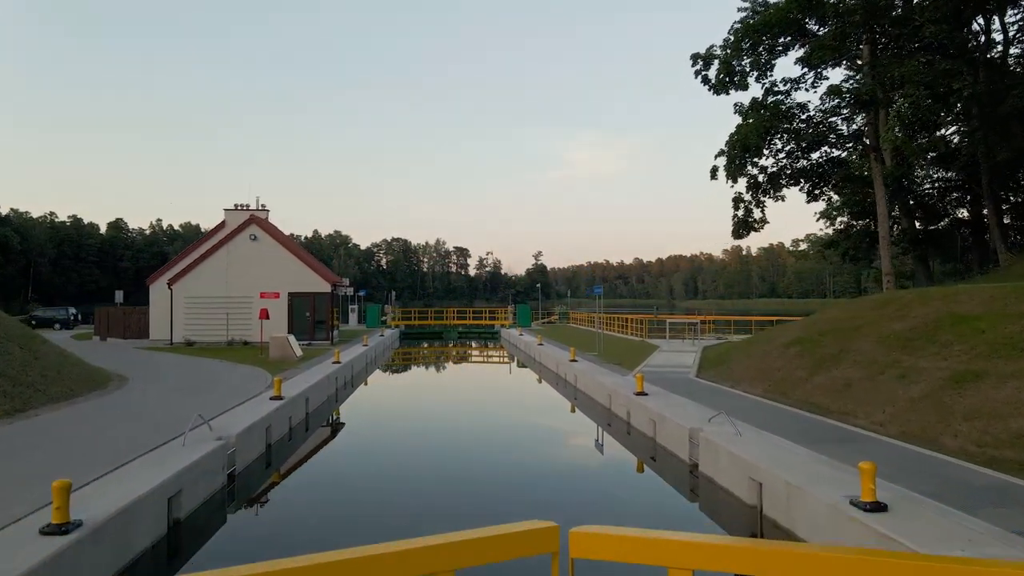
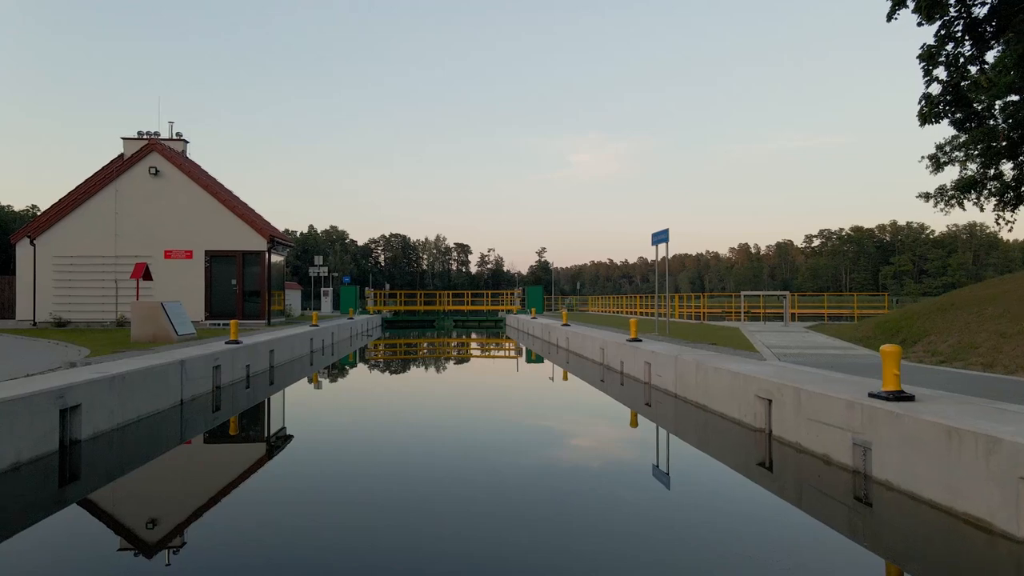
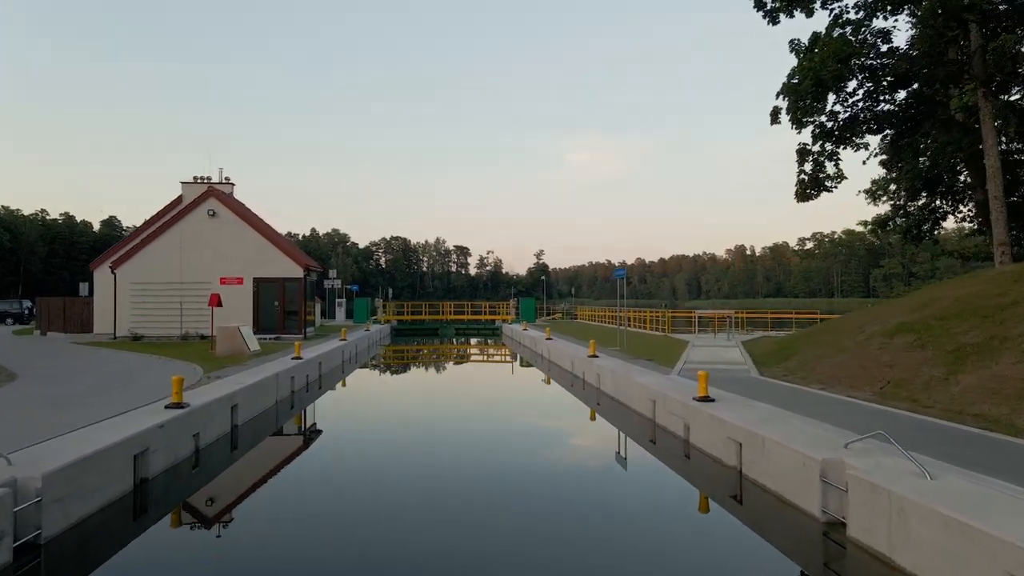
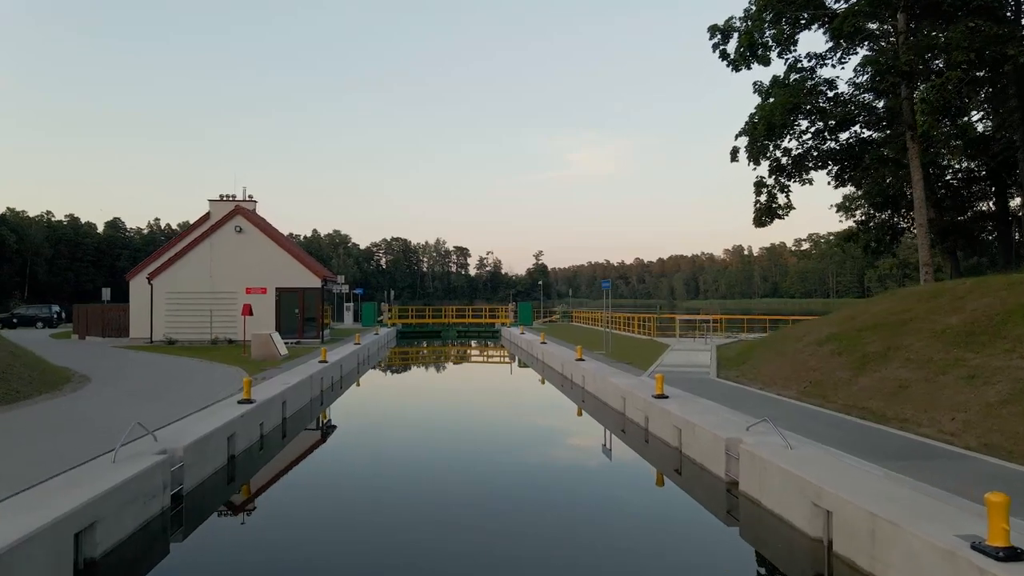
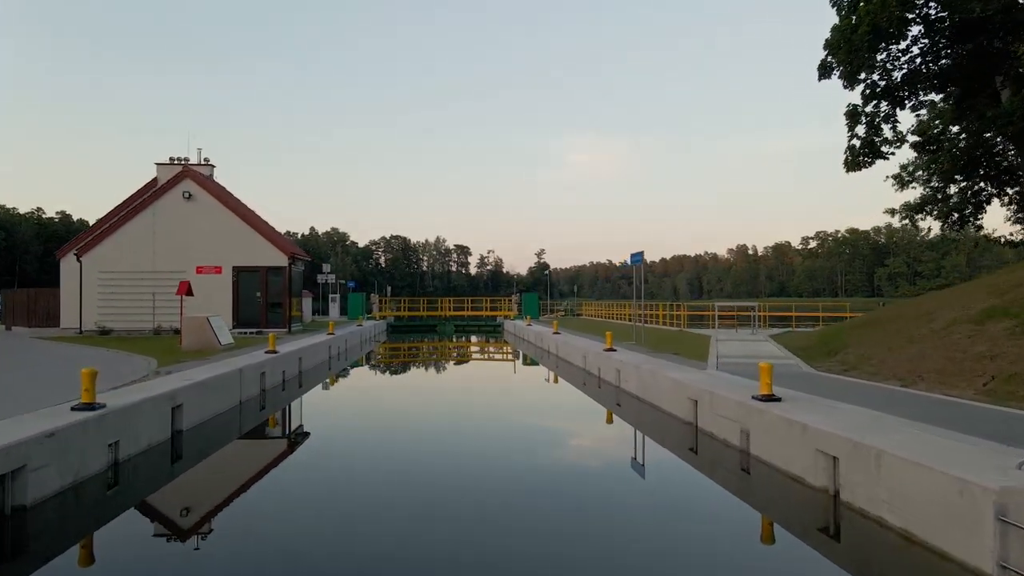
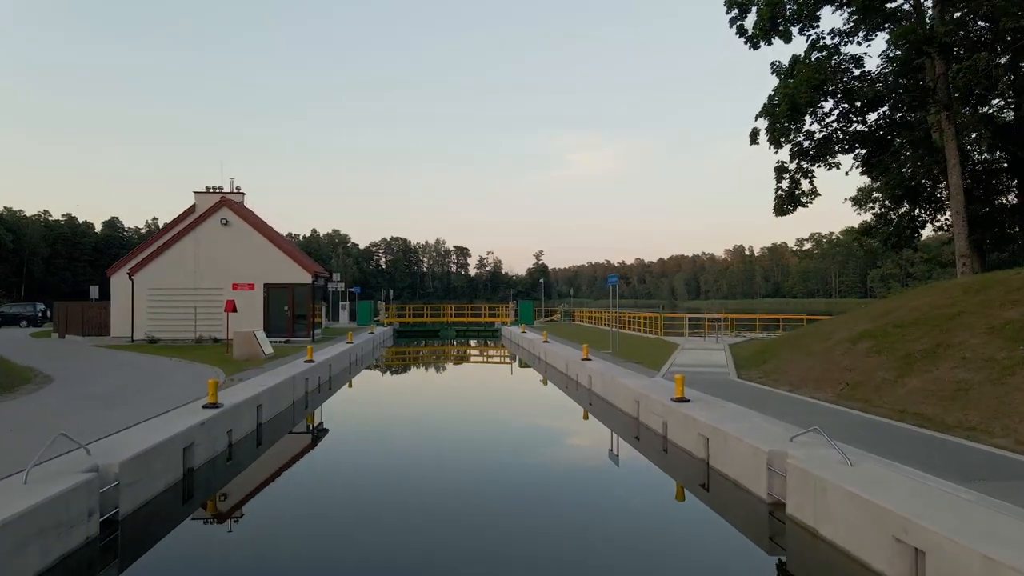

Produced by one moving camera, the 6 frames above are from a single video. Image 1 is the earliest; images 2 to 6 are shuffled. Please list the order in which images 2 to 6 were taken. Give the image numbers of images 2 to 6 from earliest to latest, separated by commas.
4, 6, 3, 5, 2
